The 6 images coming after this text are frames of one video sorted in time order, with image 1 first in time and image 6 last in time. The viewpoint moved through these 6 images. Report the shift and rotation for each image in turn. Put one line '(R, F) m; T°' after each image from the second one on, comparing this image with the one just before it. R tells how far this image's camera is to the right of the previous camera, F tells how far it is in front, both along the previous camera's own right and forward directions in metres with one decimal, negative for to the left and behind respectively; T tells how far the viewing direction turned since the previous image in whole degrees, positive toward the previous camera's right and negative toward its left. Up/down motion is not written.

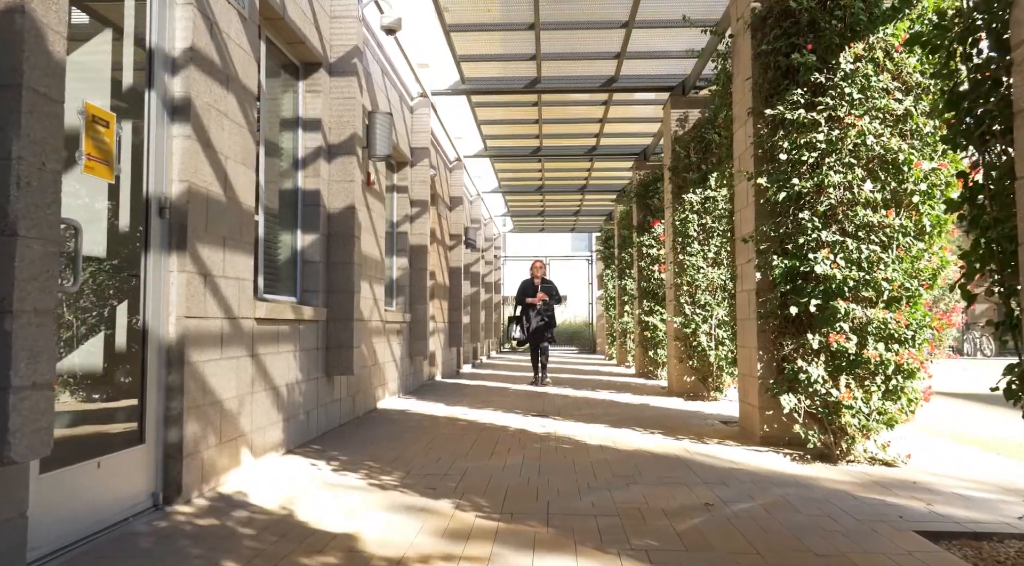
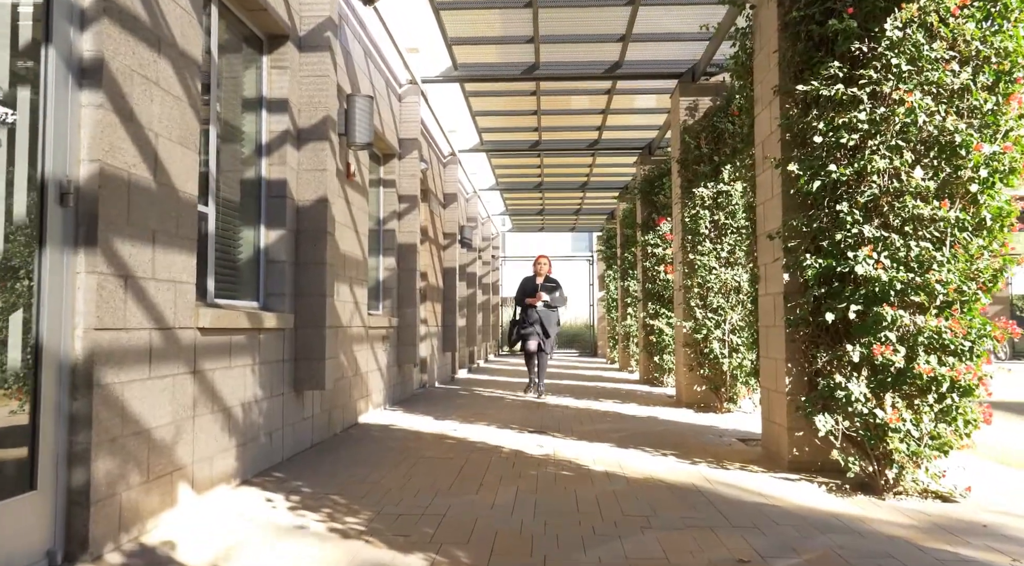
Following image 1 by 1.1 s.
(0.0, +0.6) m; 0°
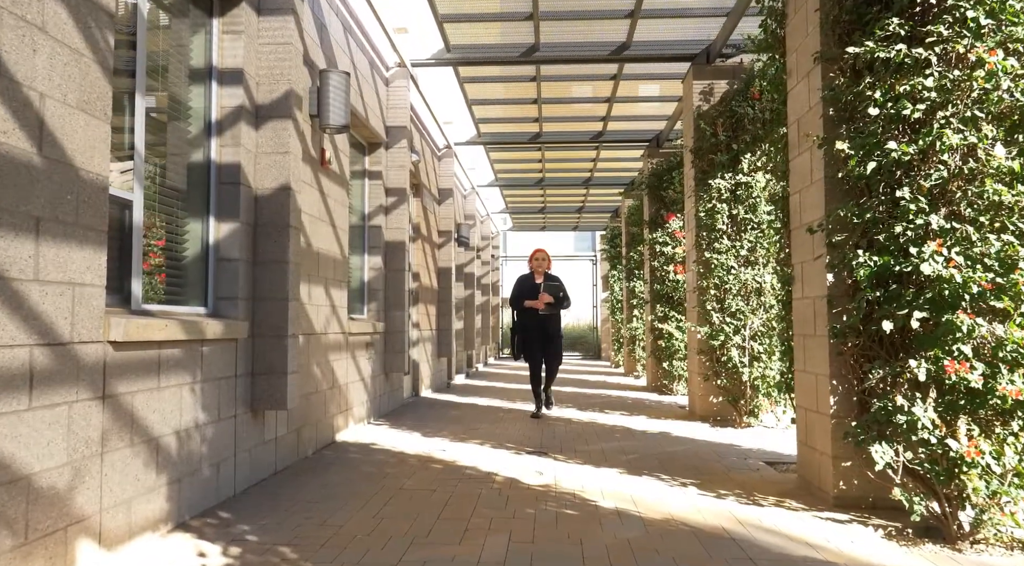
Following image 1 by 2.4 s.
(0.0, +0.7) m; 0°
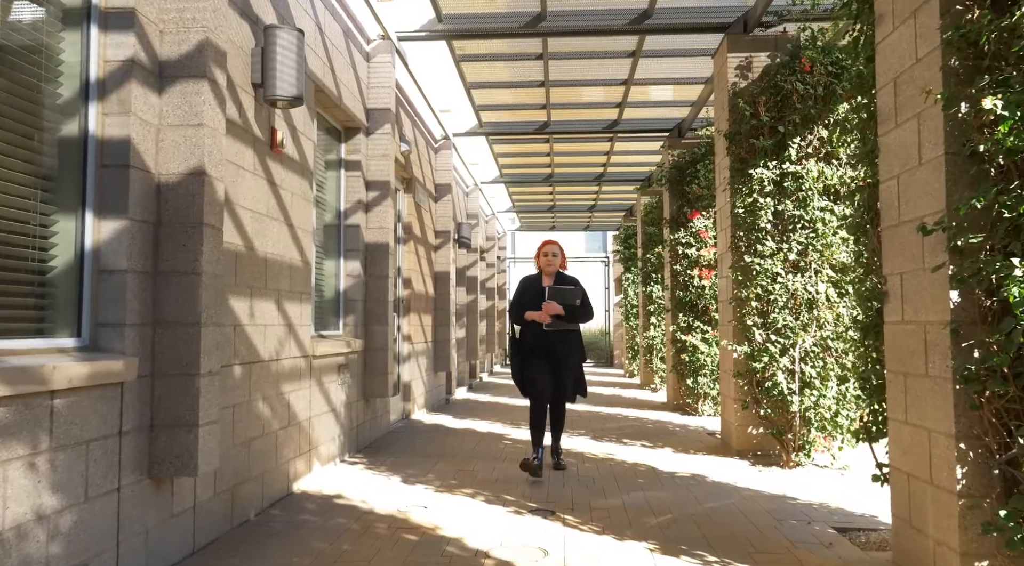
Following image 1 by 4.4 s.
(+0.1, +1.1) m; -1°
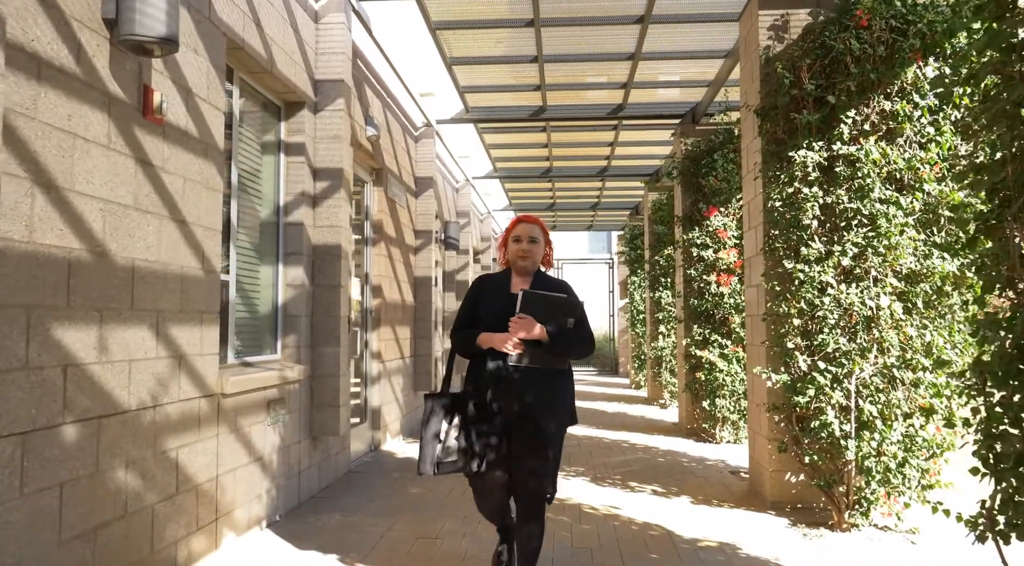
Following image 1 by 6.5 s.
(+0.2, +1.2) m; 0°
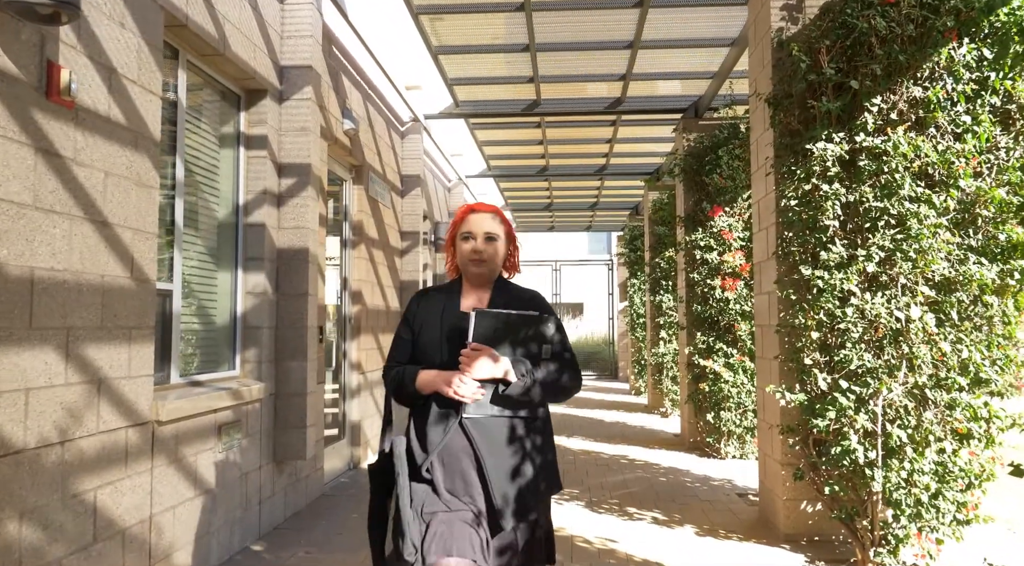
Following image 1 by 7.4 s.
(+0.1, +0.5) m; 0°
